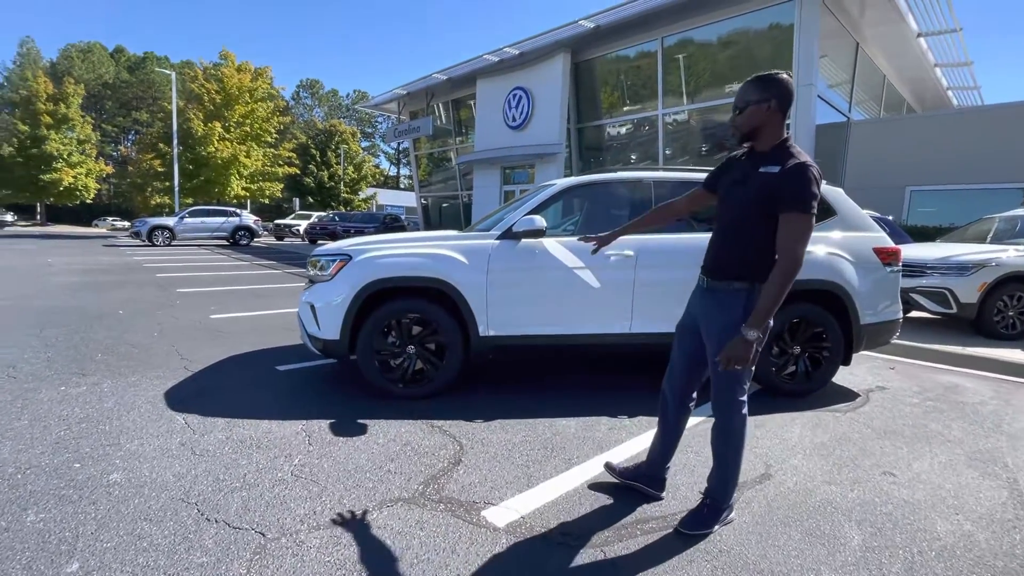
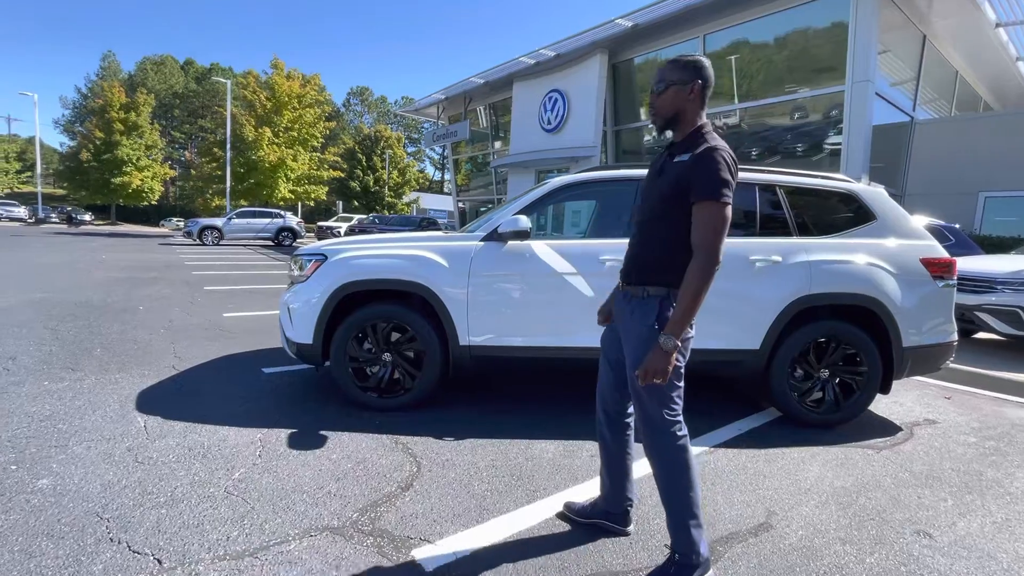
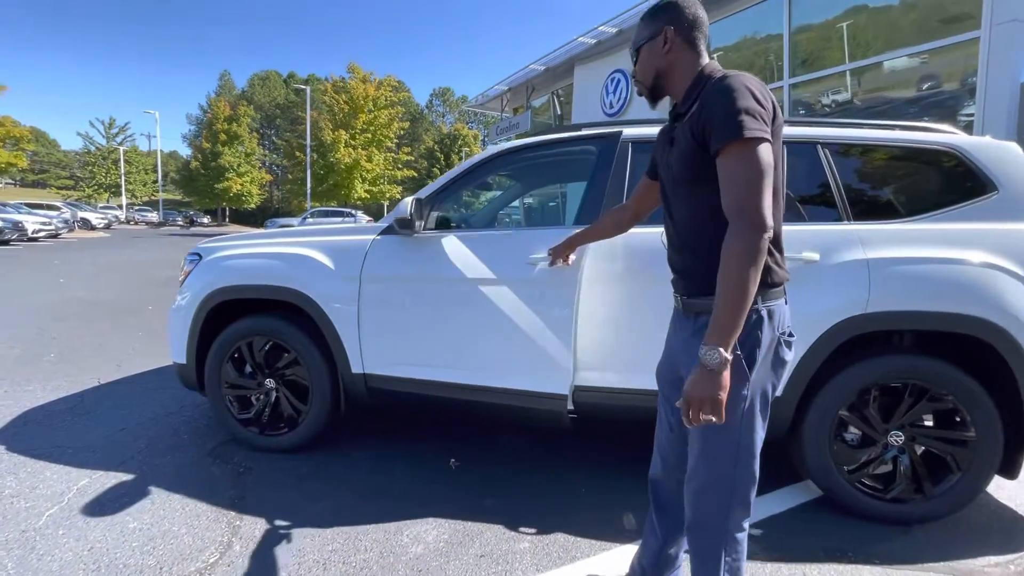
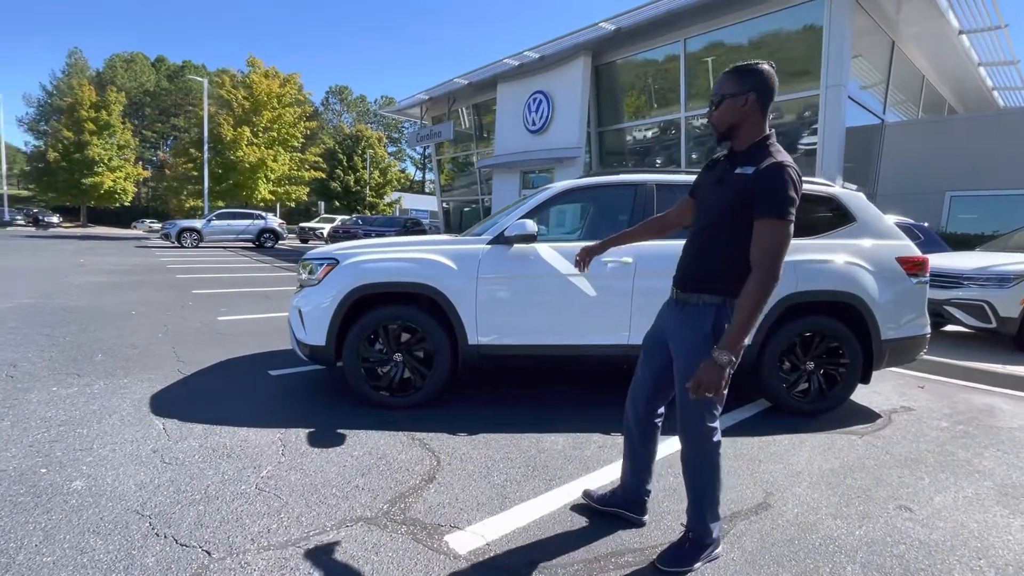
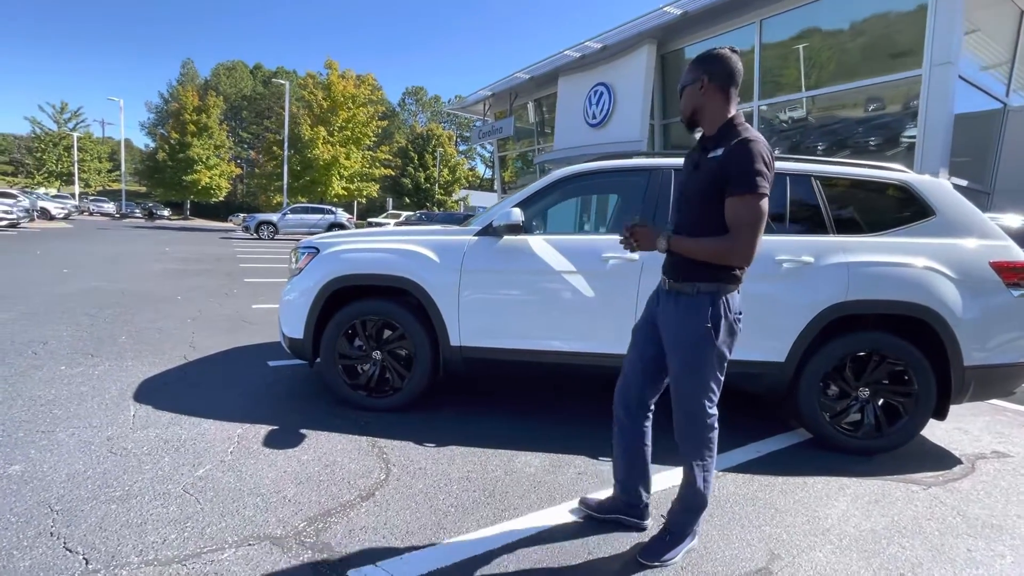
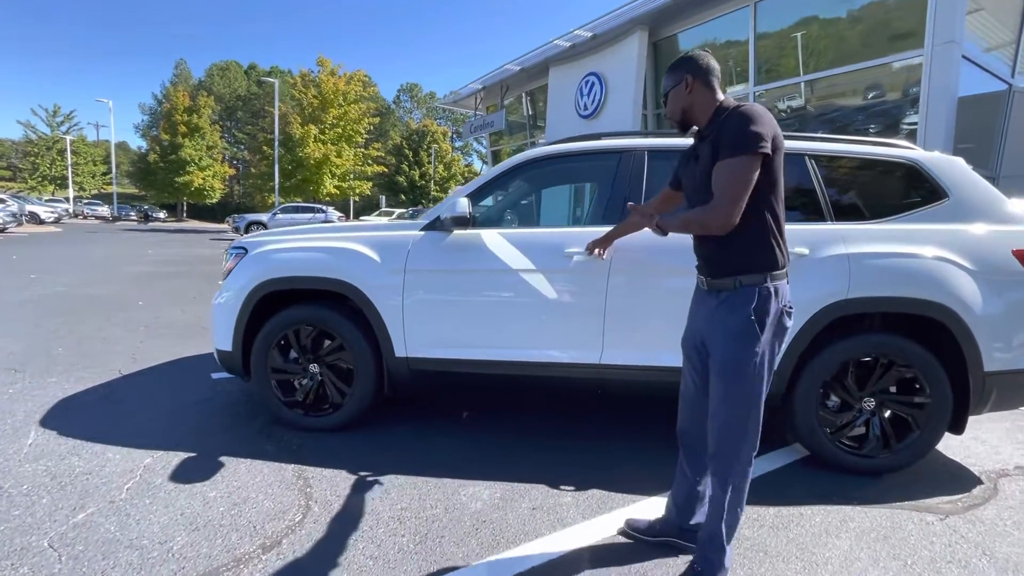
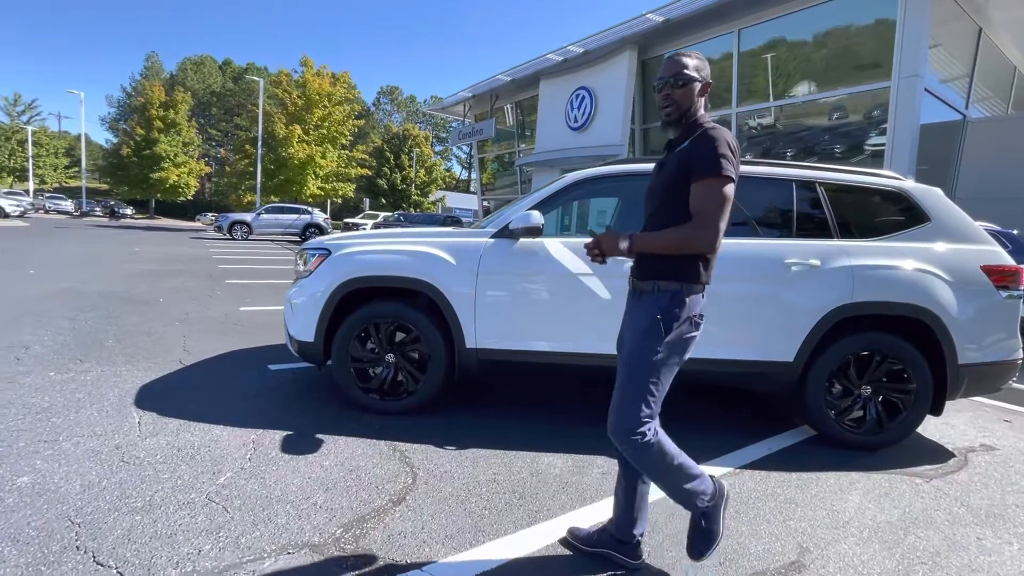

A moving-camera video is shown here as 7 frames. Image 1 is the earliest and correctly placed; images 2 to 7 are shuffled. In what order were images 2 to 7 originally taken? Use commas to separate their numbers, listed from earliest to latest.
4, 2, 7, 5, 6, 3
